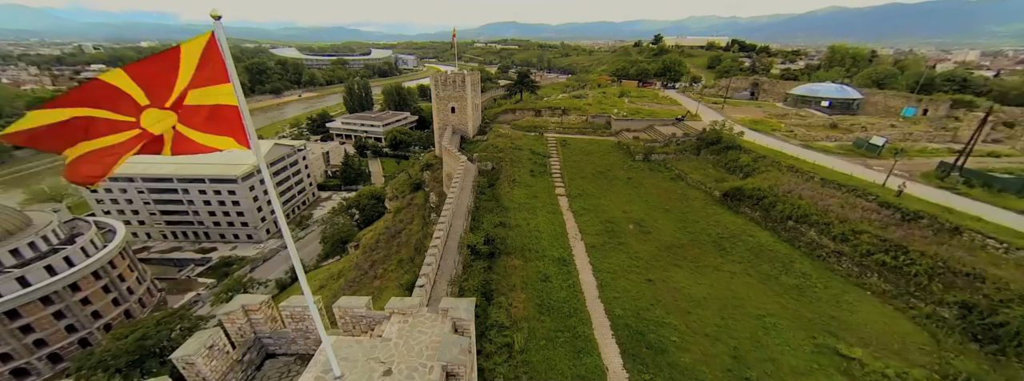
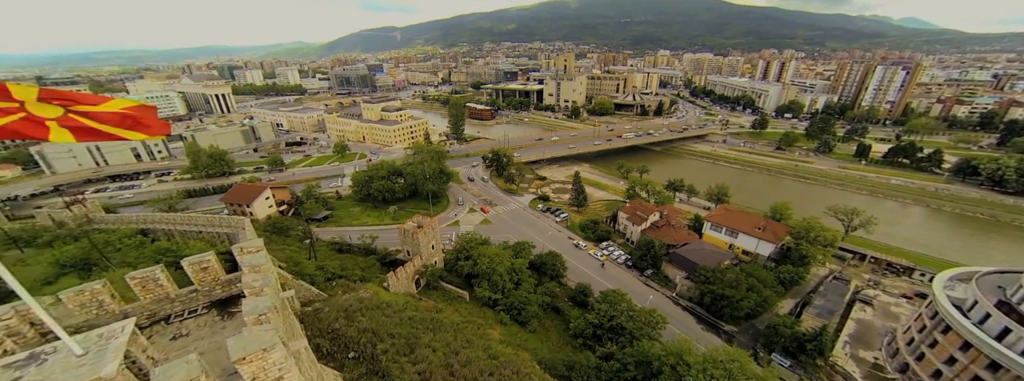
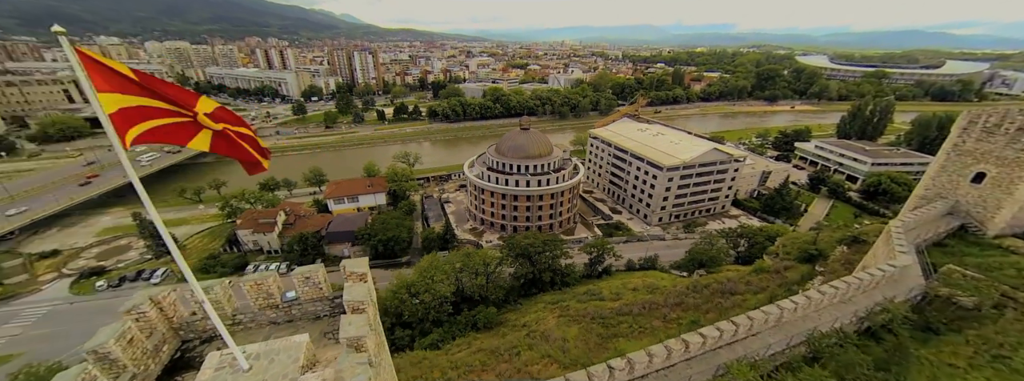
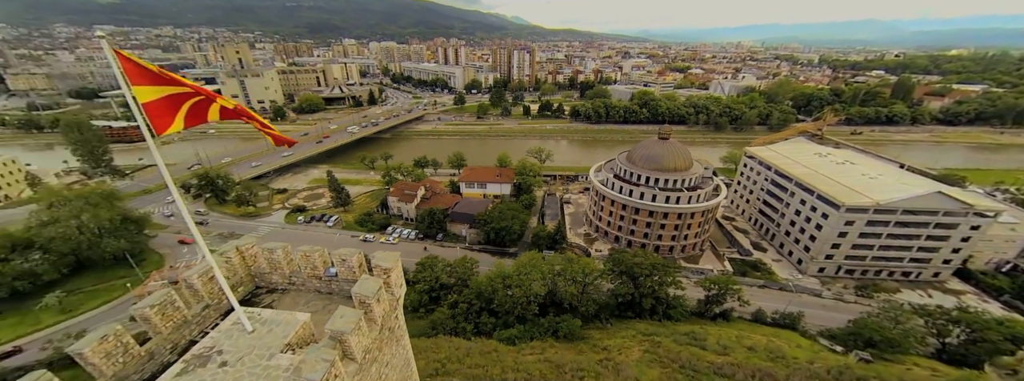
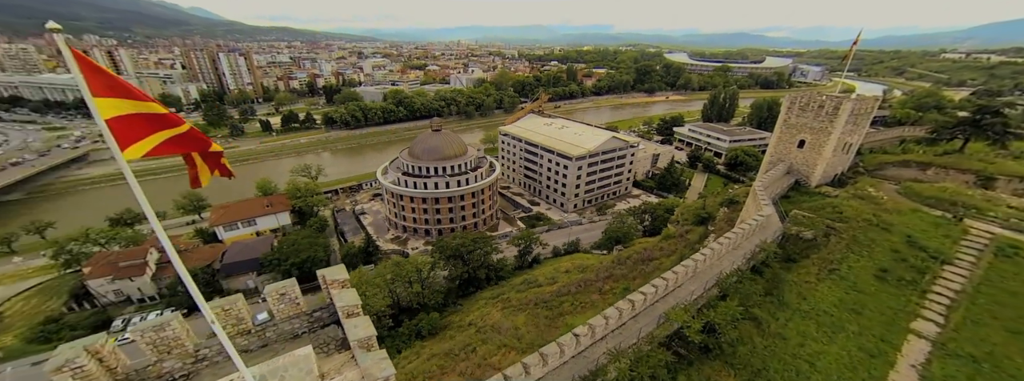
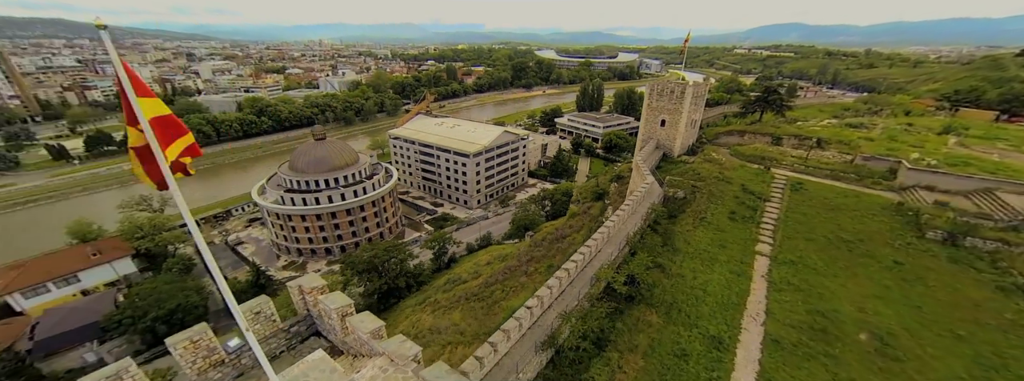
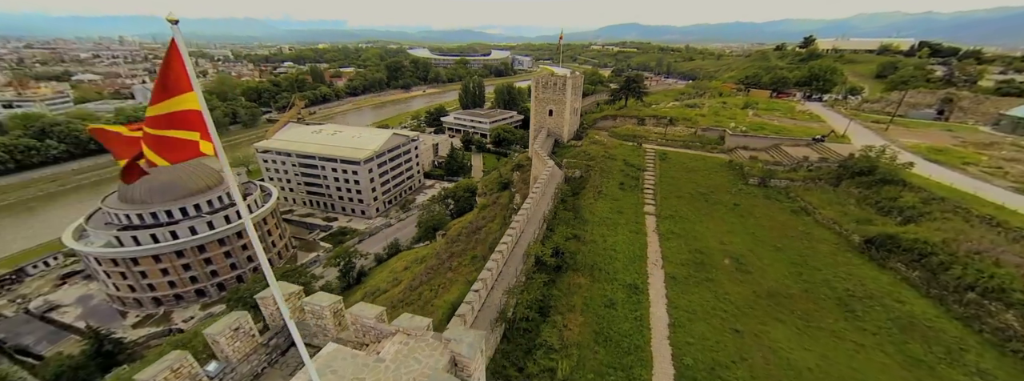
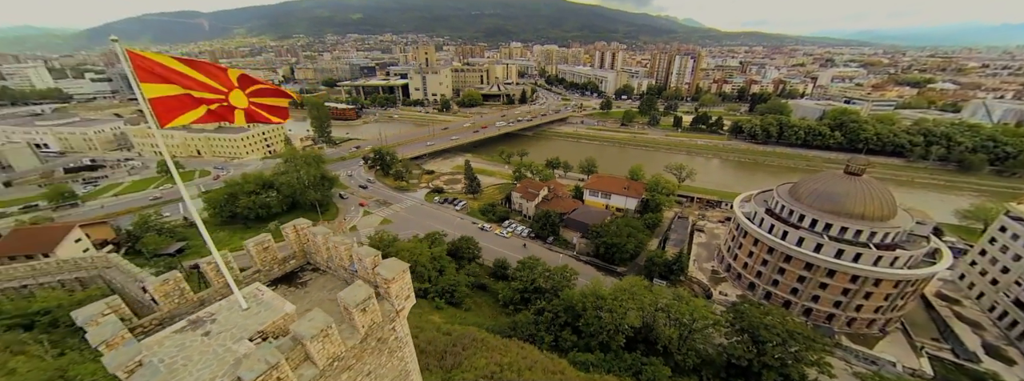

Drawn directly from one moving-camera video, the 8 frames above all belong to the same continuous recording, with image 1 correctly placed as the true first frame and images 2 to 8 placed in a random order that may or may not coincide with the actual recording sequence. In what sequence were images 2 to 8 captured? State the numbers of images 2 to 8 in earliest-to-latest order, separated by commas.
7, 6, 5, 3, 4, 8, 2
